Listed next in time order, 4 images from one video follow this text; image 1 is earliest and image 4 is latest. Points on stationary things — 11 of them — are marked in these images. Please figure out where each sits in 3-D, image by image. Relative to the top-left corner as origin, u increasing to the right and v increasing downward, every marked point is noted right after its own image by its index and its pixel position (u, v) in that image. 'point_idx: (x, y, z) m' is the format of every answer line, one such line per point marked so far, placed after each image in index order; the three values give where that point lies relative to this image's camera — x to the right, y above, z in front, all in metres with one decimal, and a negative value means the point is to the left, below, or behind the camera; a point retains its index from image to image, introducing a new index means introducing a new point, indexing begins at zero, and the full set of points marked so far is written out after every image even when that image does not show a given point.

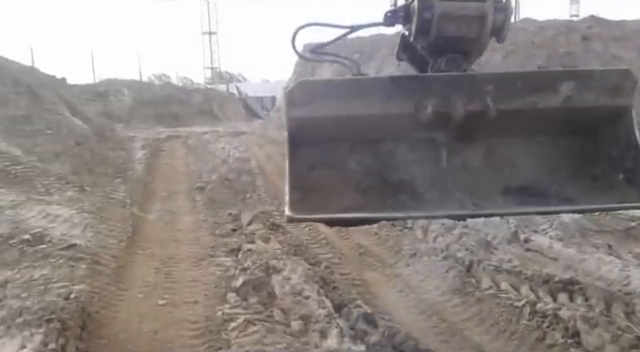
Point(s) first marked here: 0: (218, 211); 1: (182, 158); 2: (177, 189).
0: (-1.3, -0.4, +7.7) m
1: (-2.8, +0.4, +12.2) m
2: (-2.1, -0.2, +9.1) m
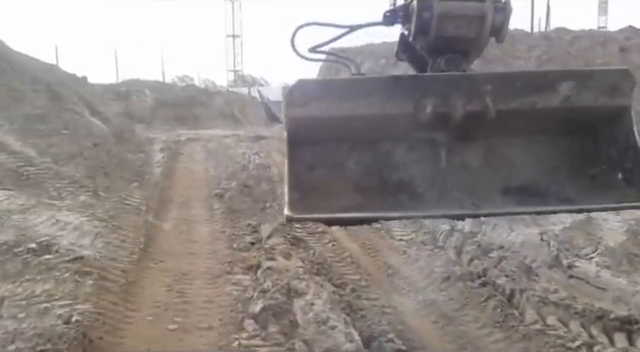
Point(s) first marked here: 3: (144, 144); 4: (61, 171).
0: (-1.0, -0.5, +7.3) m
1: (-2.3, +0.3, +11.9) m
2: (-1.8, -0.3, +8.8) m
3: (-4.0, +0.7, +13.9) m
4: (-3.3, +0.1, +7.9) m
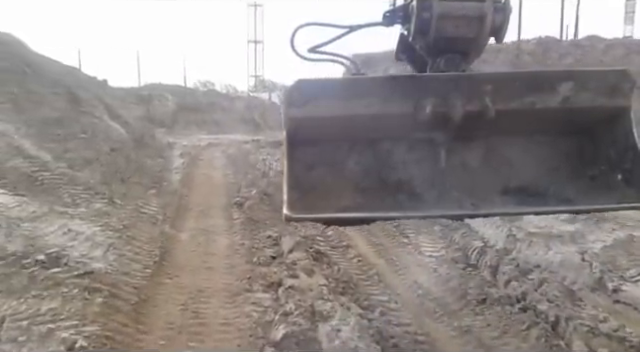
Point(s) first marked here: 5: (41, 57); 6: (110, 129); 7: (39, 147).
0: (-0.7, -0.6, +6.9) m
1: (-1.9, +0.1, +11.6) m
2: (-1.5, -0.4, +8.5) m
3: (-3.5, +0.6, +13.7) m
4: (-3.0, 0.0, +7.6) m
5: (-6.4, +2.7, +14.1) m
6: (-4.0, +0.9, +11.7) m
7: (-3.8, +0.4, +8.2) m
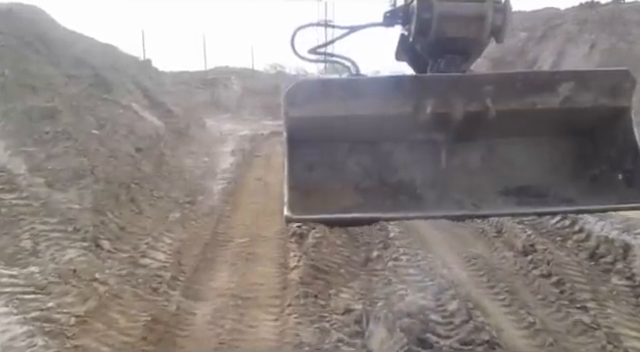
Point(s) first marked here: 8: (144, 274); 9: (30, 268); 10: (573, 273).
0: (0.0, -0.8, +4.1) m
1: (-0.6, +0.1, +8.8) m
2: (-0.5, -0.5, +5.7) m
3: (-1.9, +0.6, +11.1) m
4: (-2.2, -0.2, +5.0) m
5: (-4.8, +2.7, +11.8) m
6: (-2.7, +0.8, +9.1) m
7: (-2.8, +0.2, +5.7) m
8: (-1.2, -0.7, +4.2) m
9: (-1.8, -0.6, +3.9) m
10: (+2.0, -0.8, +4.8) m
